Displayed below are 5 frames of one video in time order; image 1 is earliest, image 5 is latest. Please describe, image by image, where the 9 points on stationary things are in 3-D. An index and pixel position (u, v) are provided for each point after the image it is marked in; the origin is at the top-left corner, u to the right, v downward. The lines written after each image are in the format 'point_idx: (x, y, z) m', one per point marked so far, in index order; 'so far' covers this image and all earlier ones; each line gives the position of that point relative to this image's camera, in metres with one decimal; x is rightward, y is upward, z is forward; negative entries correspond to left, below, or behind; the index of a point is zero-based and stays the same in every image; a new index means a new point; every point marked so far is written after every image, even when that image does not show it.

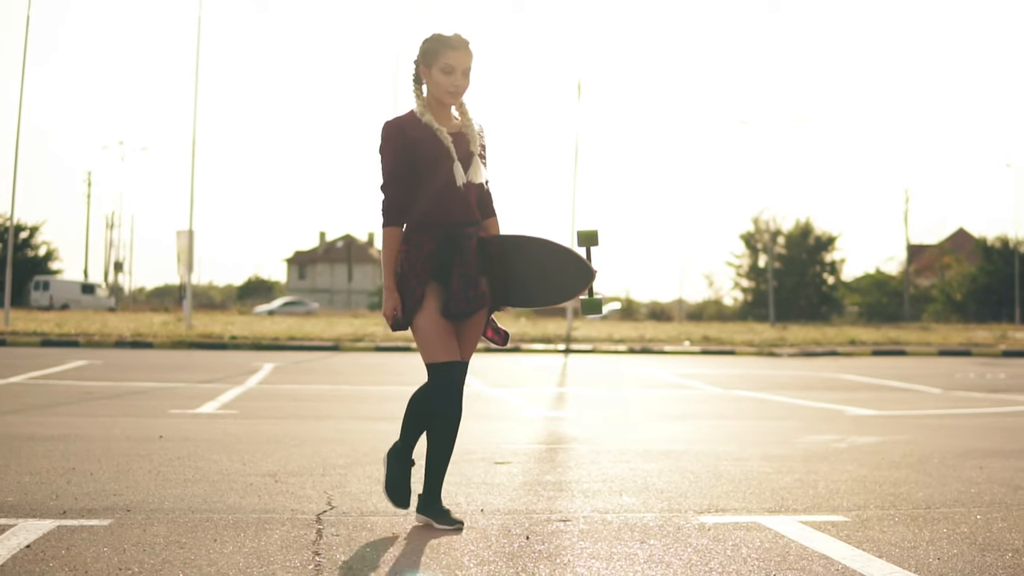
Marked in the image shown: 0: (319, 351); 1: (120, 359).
0: (-2.8, -0.9, +15.5) m
1: (-4.7, -0.8, +12.8) m
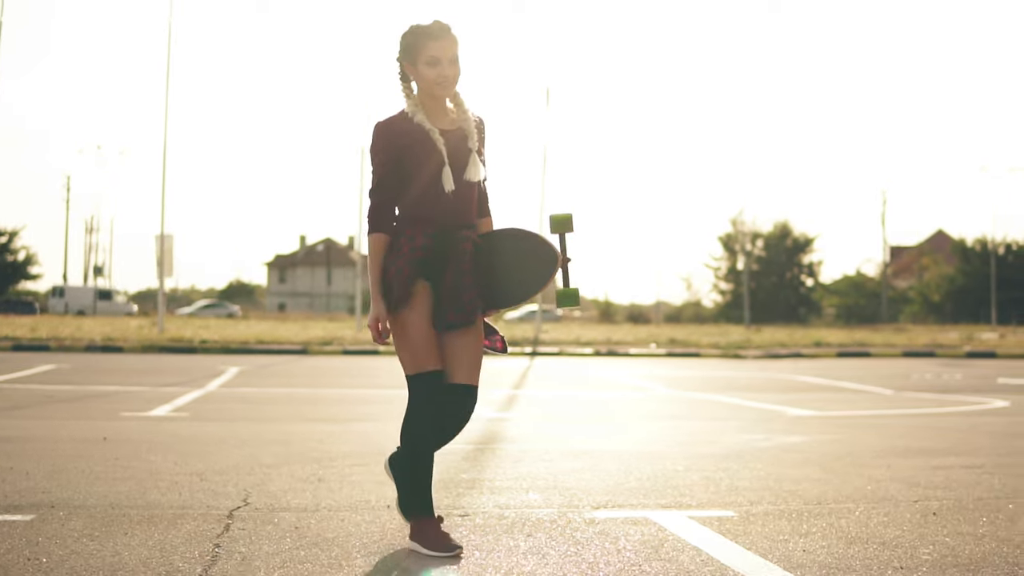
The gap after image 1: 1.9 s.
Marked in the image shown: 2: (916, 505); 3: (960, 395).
0: (-3.3, -1.0, +15.7) m
1: (-5.2, -0.9, +13.0) m
2: (+1.8, -1.0, +4.9) m
3: (+5.4, -1.3, +12.9) m
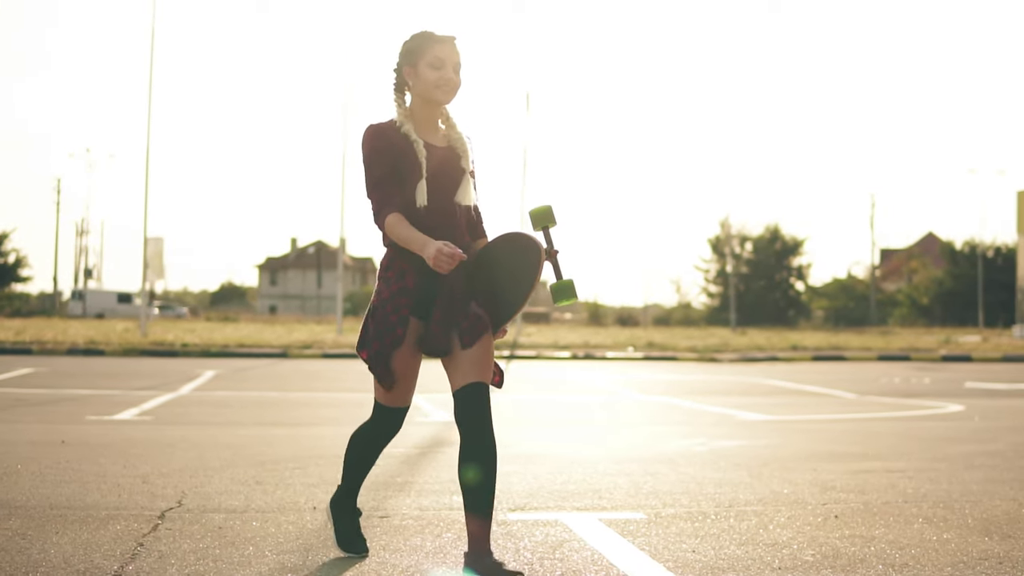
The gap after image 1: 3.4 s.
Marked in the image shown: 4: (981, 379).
0: (-3.7, -1.0, +16.0) m
1: (-5.5, -1.0, +13.3) m
2: (+1.5, -1.1, +5.2) m
3: (+5.0, -1.4, +13.2) m
4: (+7.3, -1.4, +16.7) m
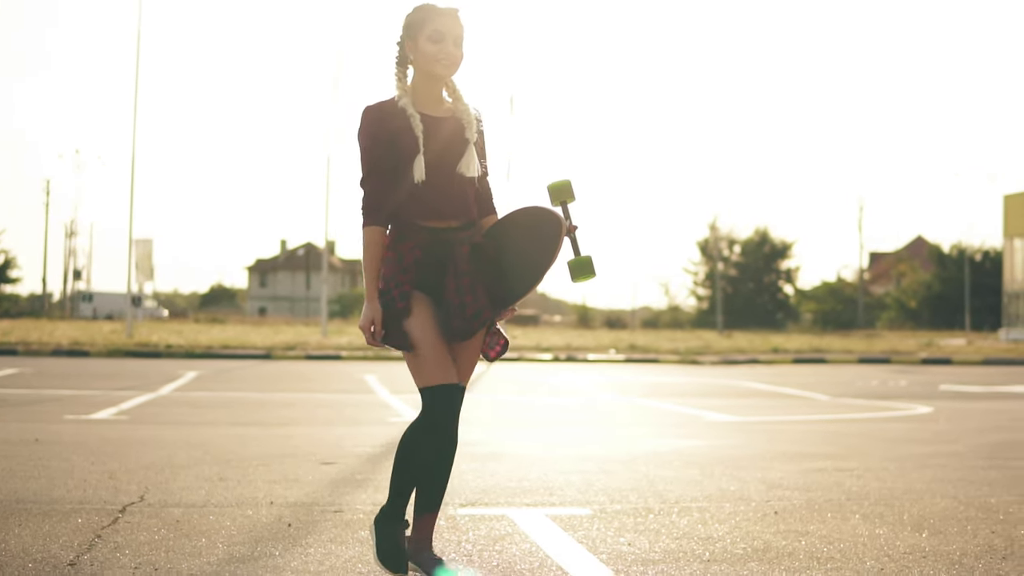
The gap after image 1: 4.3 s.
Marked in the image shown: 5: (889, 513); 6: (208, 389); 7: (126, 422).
0: (-4.0, -1.1, +16.1) m
1: (-5.8, -1.0, +13.4) m
2: (+1.3, -1.1, +5.4) m
3: (+4.7, -1.4, +13.4) m
4: (+7.0, -1.5, +16.9) m
5: (+1.8, -1.1, +5.3) m
6: (-3.4, -1.1, +11.9) m
7: (-2.9, -1.0, +8.1) m
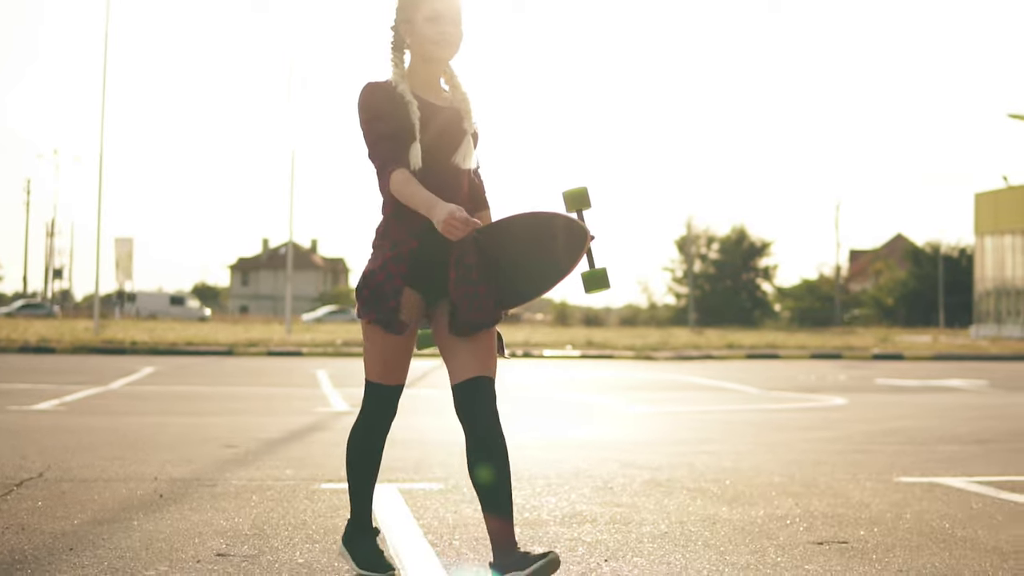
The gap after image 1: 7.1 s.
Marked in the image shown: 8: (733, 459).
0: (-4.7, -1.0, +16.8) m
1: (-6.5, -1.0, +14.1) m
2: (+0.5, -1.1, +6.0) m
3: (+4.0, -1.4, +14.0) m
4: (+6.2, -1.4, +17.6) m
5: (+1.1, -1.1, +5.9) m
6: (-4.1, -1.1, +12.5) m
7: (-3.6, -1.0, +8.7) m
8: (+1.5, -1.1, +7.1) m
